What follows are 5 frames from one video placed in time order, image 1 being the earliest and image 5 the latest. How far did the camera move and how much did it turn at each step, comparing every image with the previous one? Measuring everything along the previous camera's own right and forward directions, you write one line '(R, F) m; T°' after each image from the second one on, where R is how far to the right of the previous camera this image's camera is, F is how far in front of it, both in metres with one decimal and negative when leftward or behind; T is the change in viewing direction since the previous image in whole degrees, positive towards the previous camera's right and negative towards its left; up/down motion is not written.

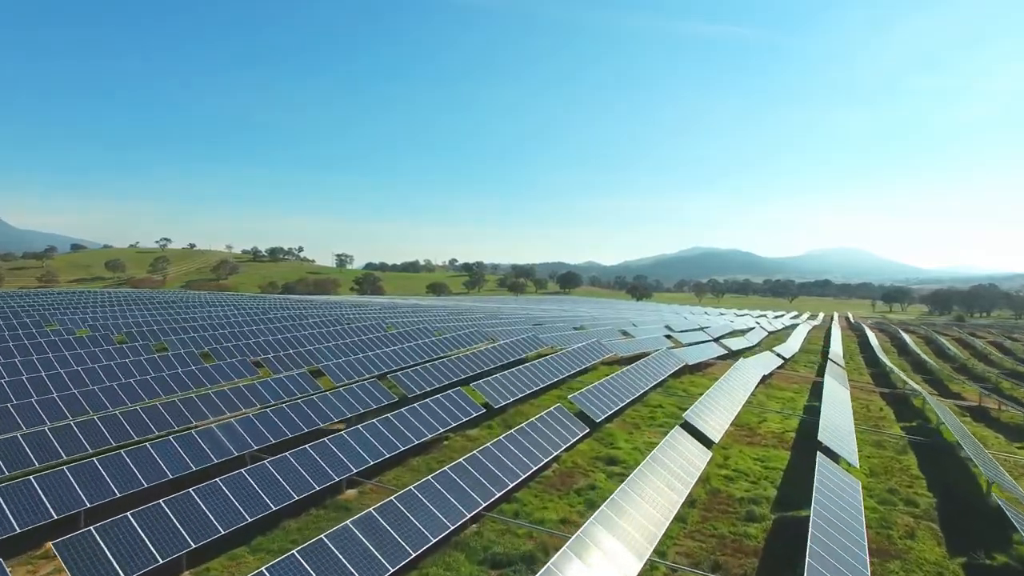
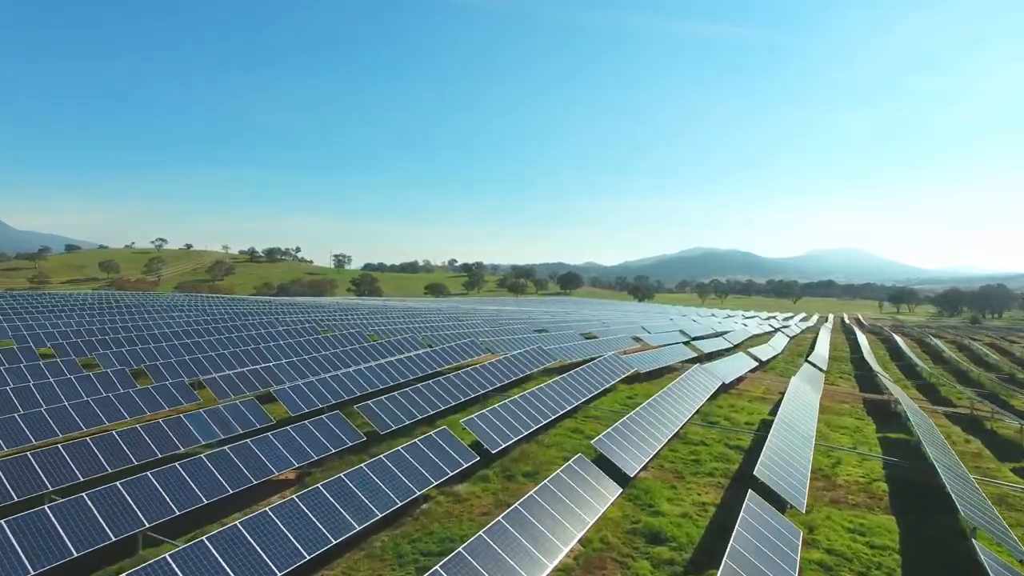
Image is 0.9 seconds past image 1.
(0.0, +2.2) m; 0°
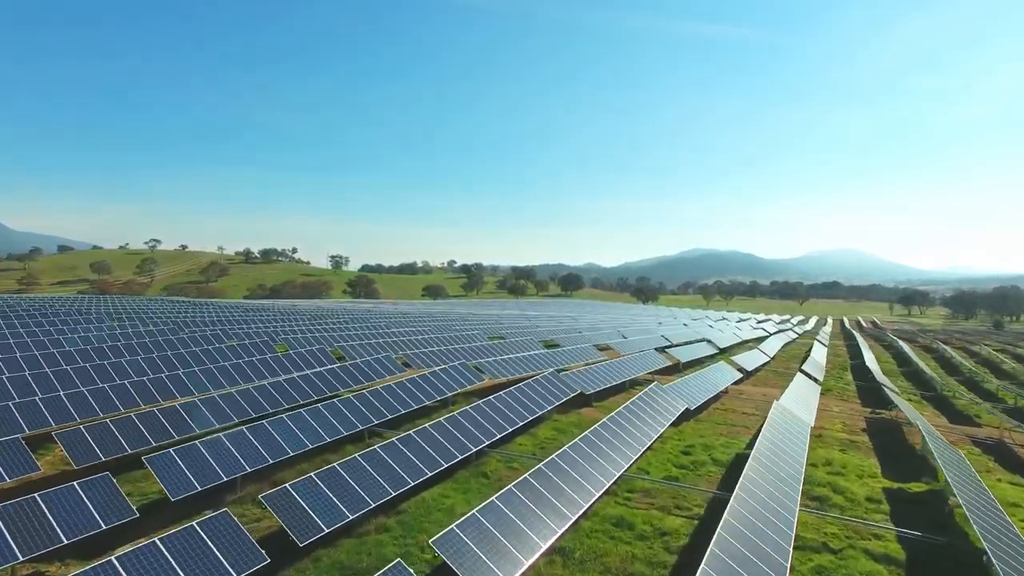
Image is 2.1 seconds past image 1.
(-0.1, +3.1) m; 0°
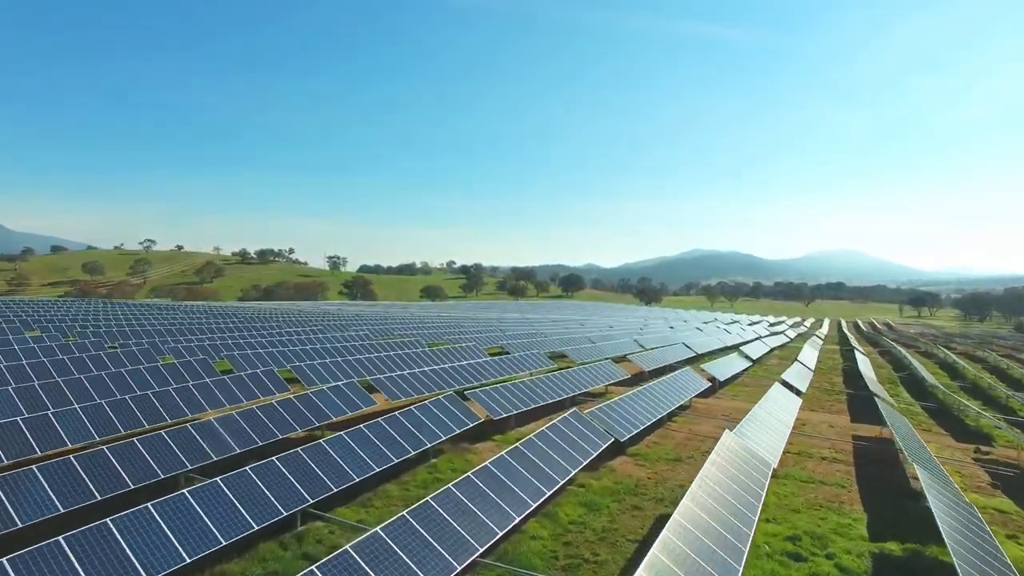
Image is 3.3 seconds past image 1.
(-0.1, +2.7) m; 0°
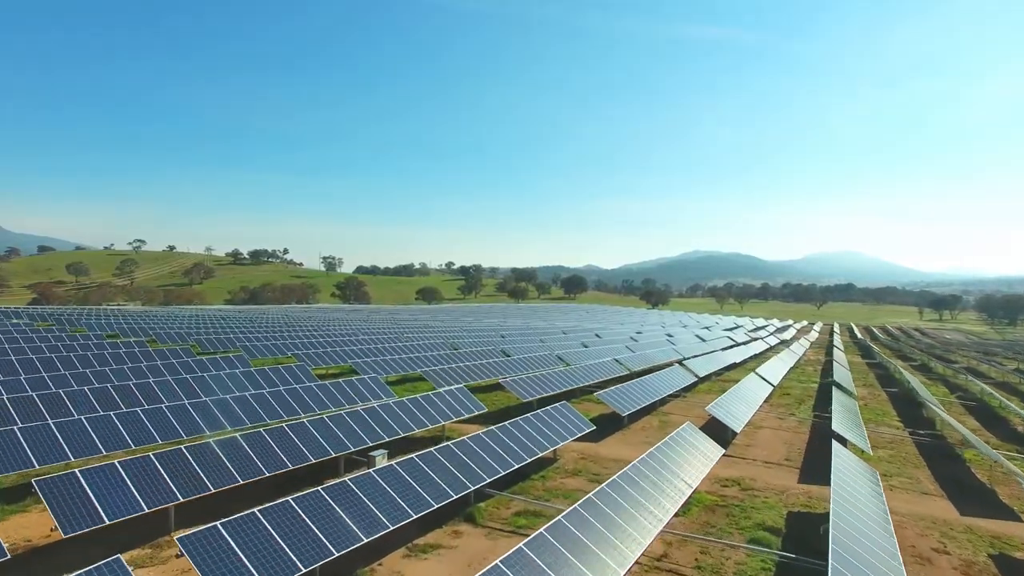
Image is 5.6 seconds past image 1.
(-0.2, +5.2) m; 0°
